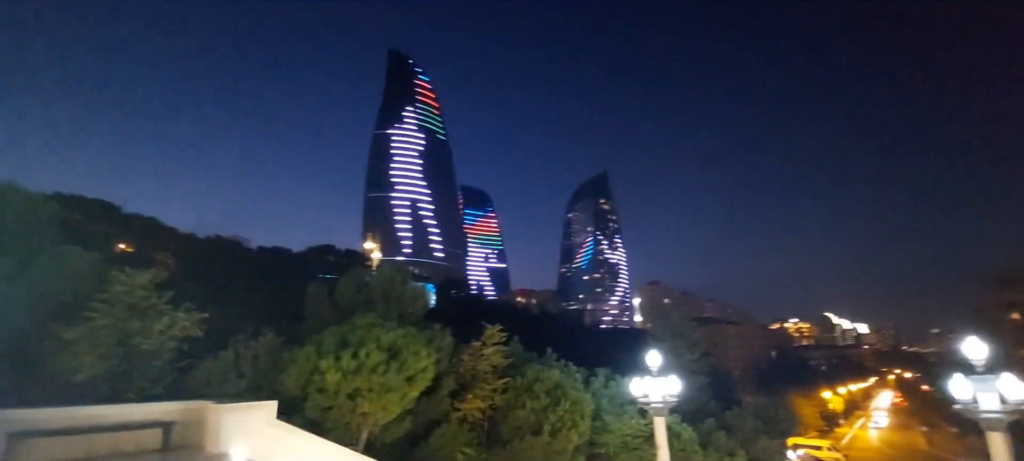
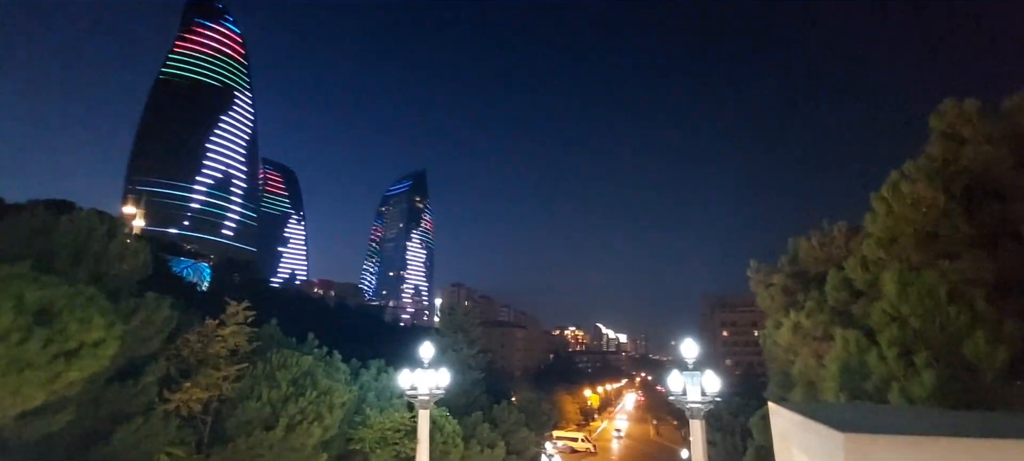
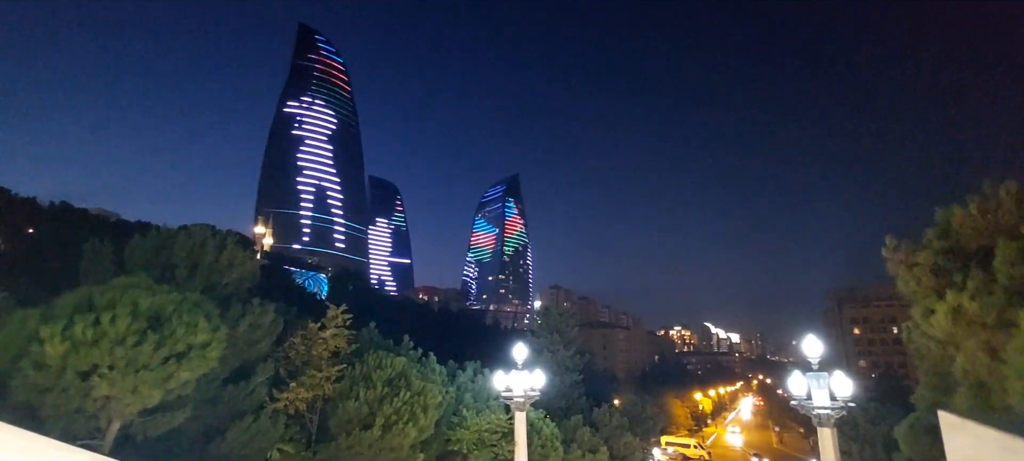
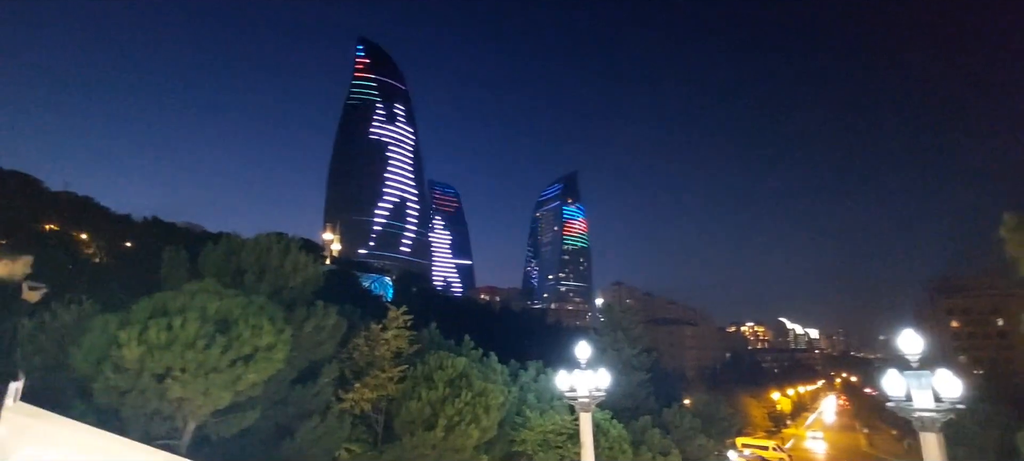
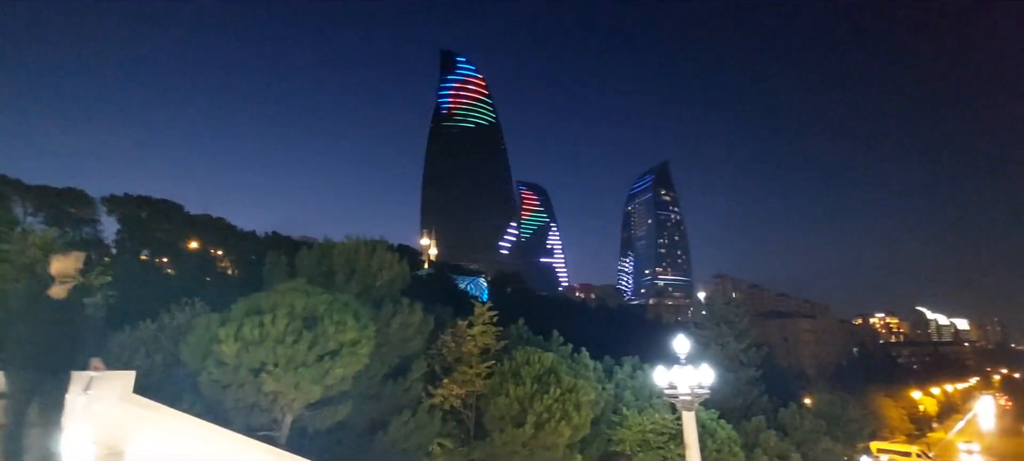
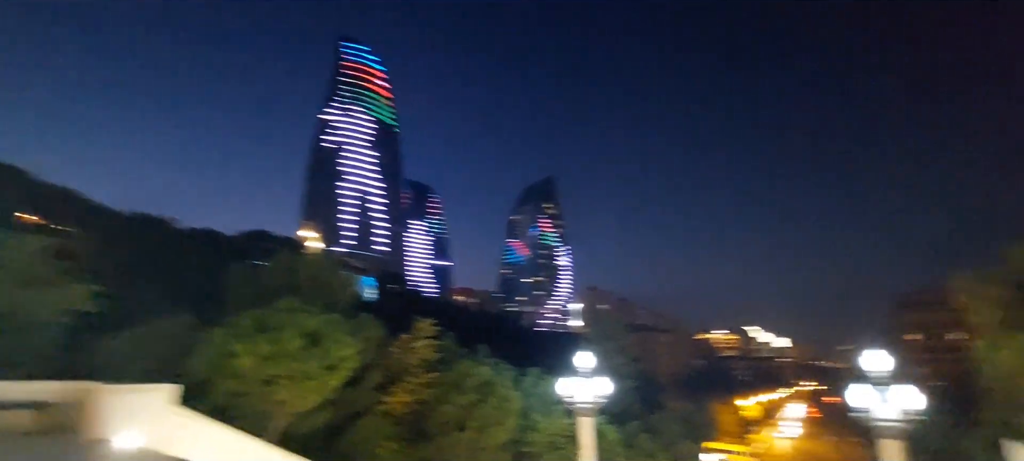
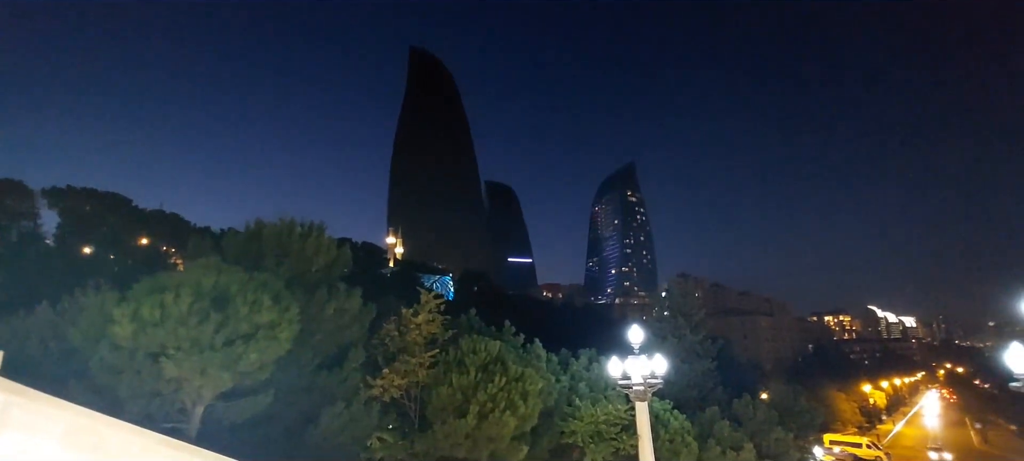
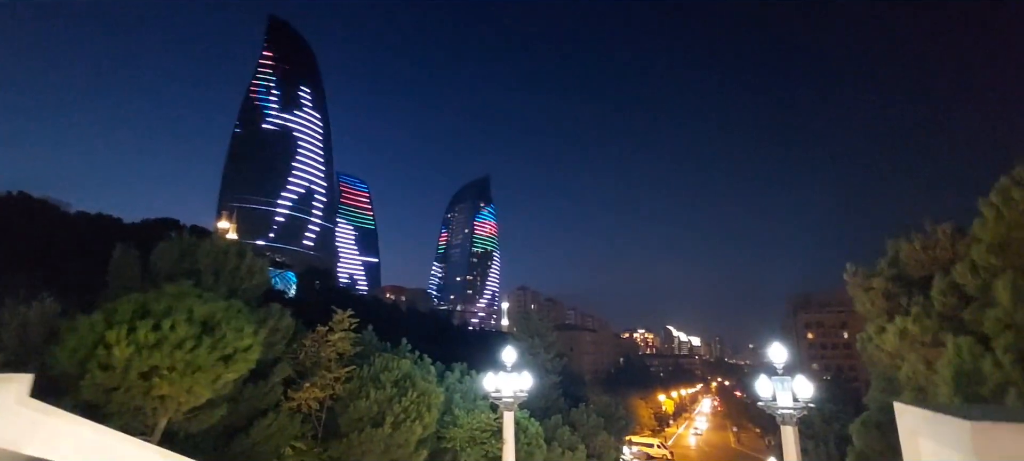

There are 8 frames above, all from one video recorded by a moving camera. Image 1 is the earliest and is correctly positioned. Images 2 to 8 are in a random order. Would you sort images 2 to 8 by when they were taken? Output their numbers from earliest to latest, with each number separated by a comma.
6, 8, 2, 3, 4, 5, 7
